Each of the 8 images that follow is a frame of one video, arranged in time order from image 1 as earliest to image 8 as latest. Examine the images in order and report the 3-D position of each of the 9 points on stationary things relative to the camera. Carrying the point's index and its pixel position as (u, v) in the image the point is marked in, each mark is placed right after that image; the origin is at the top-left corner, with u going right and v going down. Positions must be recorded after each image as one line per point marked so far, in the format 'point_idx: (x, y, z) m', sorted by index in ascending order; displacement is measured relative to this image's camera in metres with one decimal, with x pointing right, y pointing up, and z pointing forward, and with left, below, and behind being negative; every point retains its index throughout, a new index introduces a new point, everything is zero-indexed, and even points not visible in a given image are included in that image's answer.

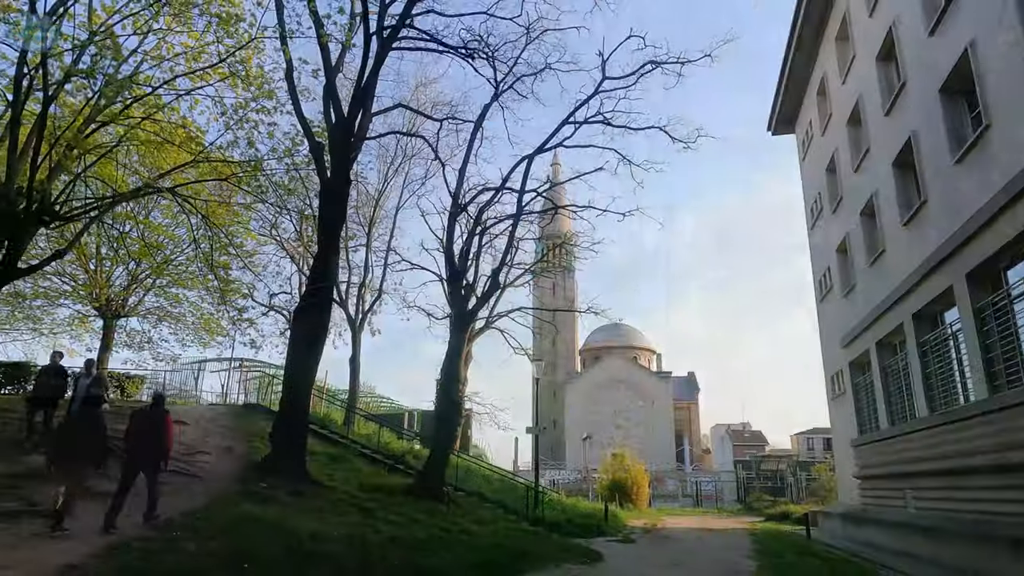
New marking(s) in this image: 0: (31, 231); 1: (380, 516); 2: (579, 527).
0: (-10.5, +1.2, +14.7) m
1: (-2.5, -4.3, +12.8) m
2: (+1.9, -6.8, +19.2) m
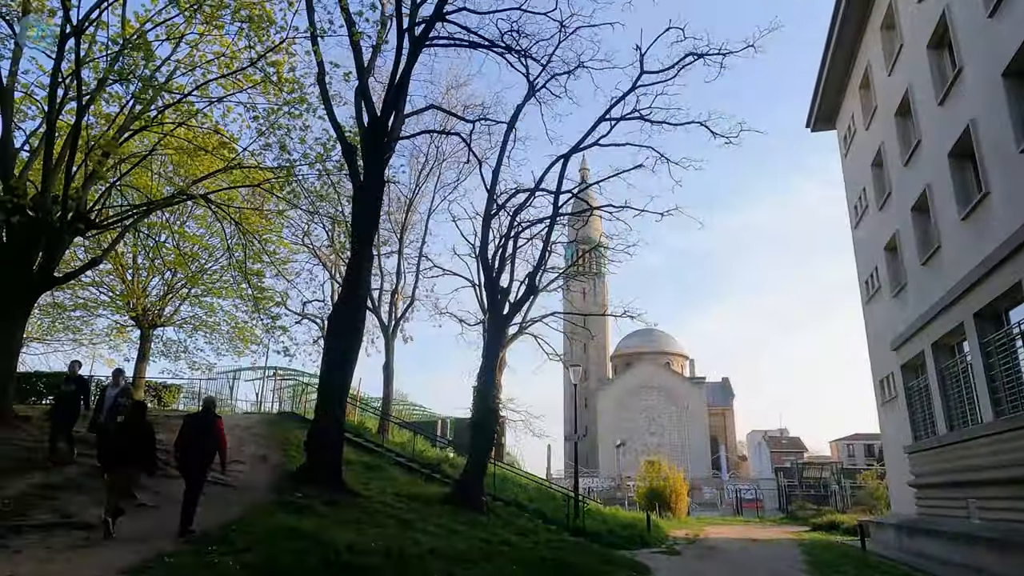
0: (-9.7, +1.1, +14.6) m
1: (-1.7, -4.4, +12.3) m
2: (+3.0, -6.9, +18.5) m
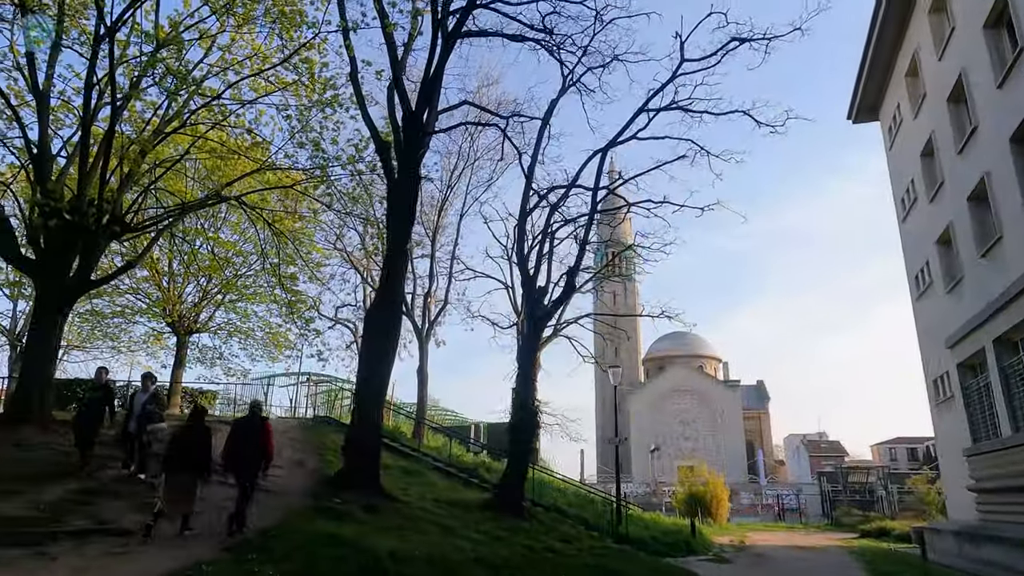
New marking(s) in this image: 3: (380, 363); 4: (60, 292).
0: (-8.9, +1.0, +14.6) m
1: (-0.9, -4.3, +11.9) m
2: (+4.1, -6.8, +17.9) m
3: (-2.7, -1.6, +13.4) m
4: (-9.4, -0.1, +13.8) m
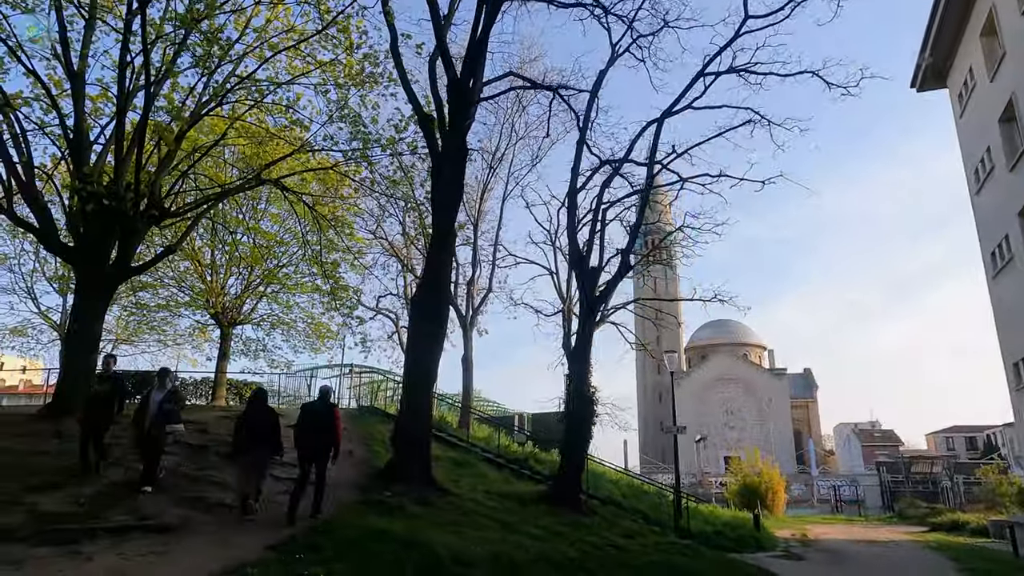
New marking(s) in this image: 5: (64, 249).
0: (-7.8, +1.2, +14.1) m
1: (+0.1, -4.0, +11.1) m
2: (+5.5, -6.3, +16.8) m
3: (-1.6, -1.3, +12.6) m
4: (-8.3, +0.2, +13.4) m
5: (-9.1, +0.8, +13.6) m
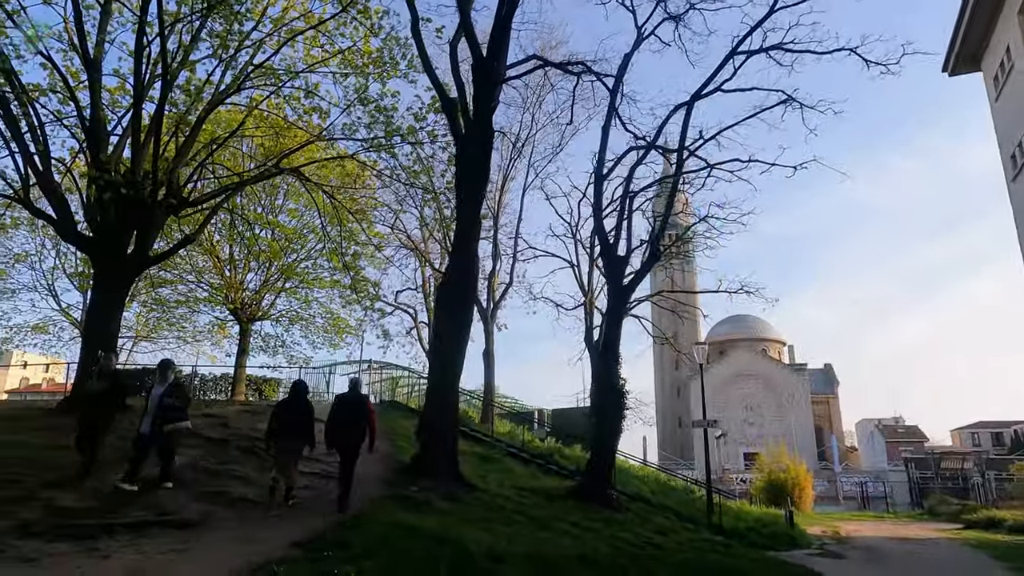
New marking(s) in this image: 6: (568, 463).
0: (-7.2, +1.4, +13.8) m
1: (+0.7, -3.8, +10.6) m
2: (+6.2, -6.0, +16.2) m
3: (-1.1, -1.1, +12.2) m
4: (-7.8, +0.4, +13.2) m
5: (-8.6, +1.0, +13.3) m
6: (+1.5, -4.8, +18.2) m
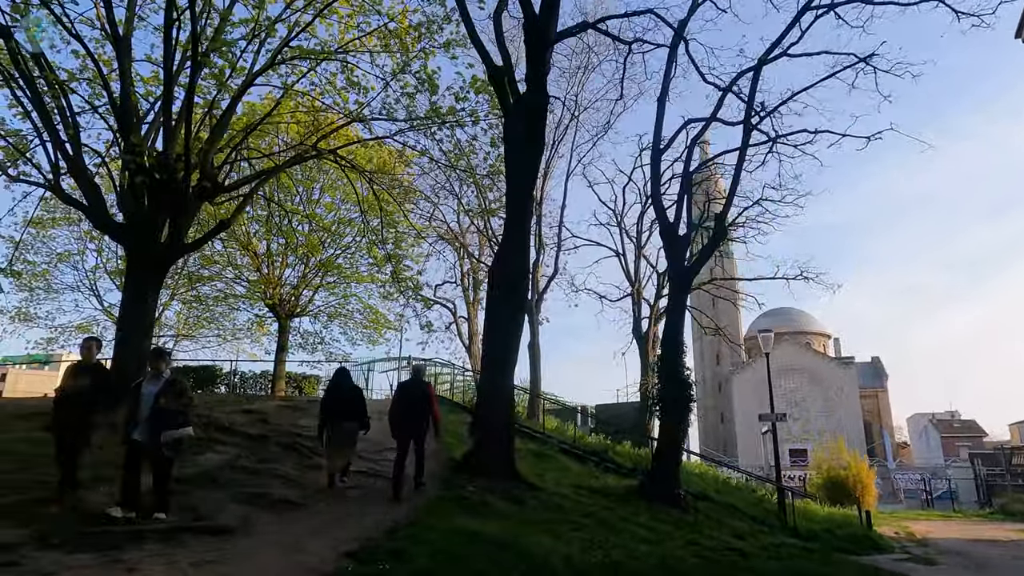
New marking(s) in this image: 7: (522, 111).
0: (-6.2, +1.6, +13.1) m
1: (+1.6, -3.4, +9.5) m
2: (+7.4, -5.6, +14.9) m
3: (-0.1, -0.8, +11.2) m
4: (-6.7, +0.6, +12.5) m
5: (-7.5, +1.2, +12.7) m
6: (+2.9, -4.4, +17.1) m
7: (+0.2, +3.2, +11.9) m
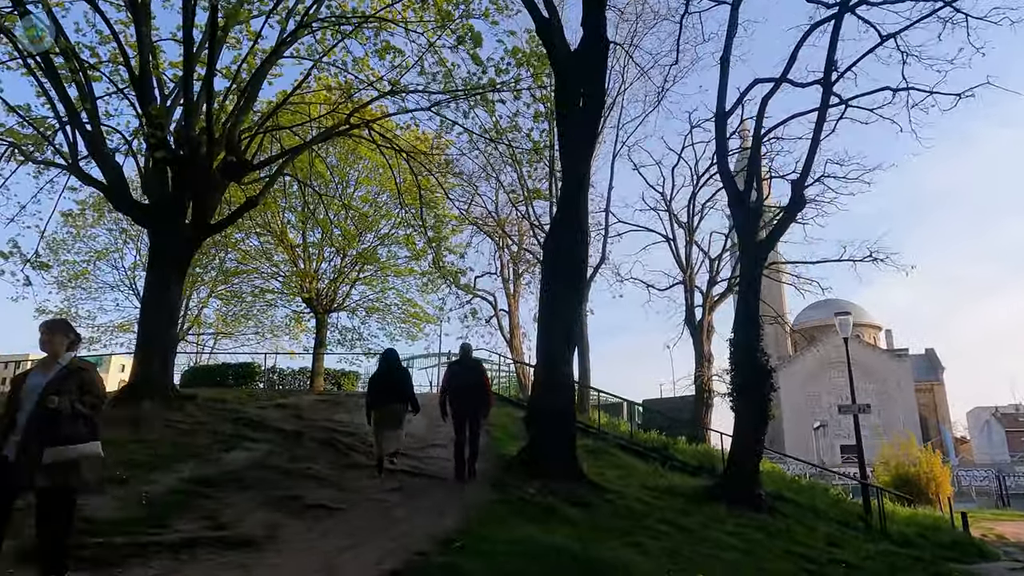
0: (-5.3, +1.9, +12.1) m
1: (+2.4, -3.0, +8.2) m
2: (+8.6, -5.1, +13.2) m
3: (+0.8, -0.4, +9.9) m
4: (-5.8, +0.8, +11.6) m
5: (-6.6, +1.4, +11.8) m
6: (+4.1, -4.0, +15.7) m
7: (+1.0, +3.6, +10.6) m
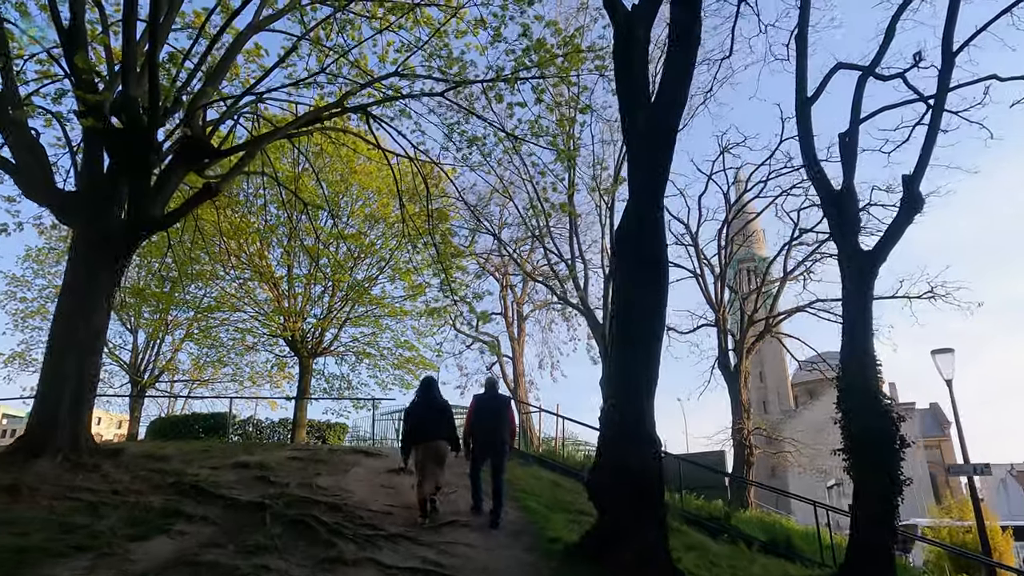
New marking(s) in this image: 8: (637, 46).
0: (-4.7, +1.6, +9.3) m
1: (+3.0, -3.0, +5.1) m
2: (+9.1, -5.5, +10.0) m
3: (+1.3, -0.5, +7.0) m
4: (-5.2, +0.6, +8.7) m
5: (-6.1, +1.2, +9.0) m
6: (+4.6, -4.5, +12.5) m
7: (+1.6, +3.4, +8.0) m
8: (+1.7, +3.2, +8.0) m
